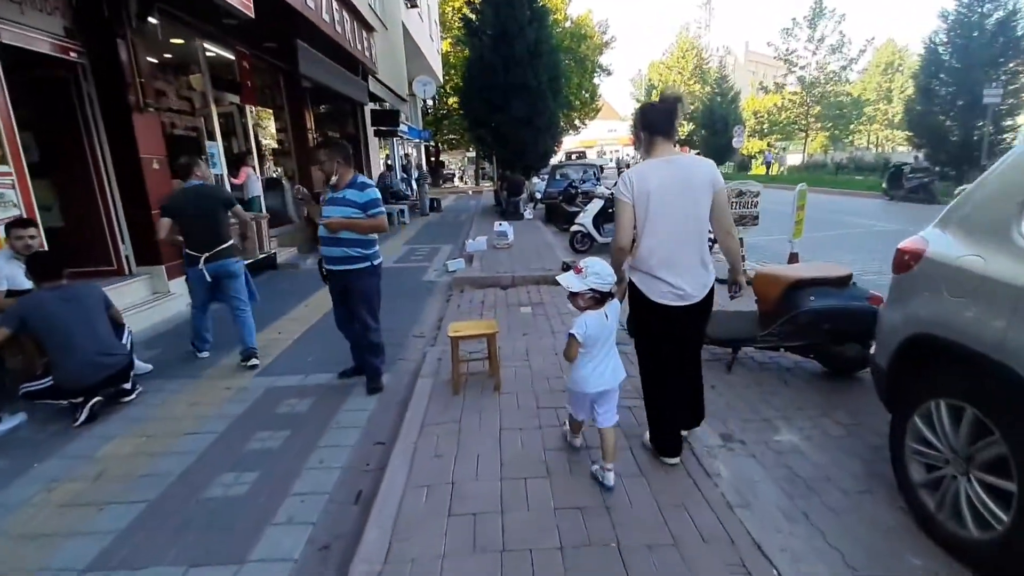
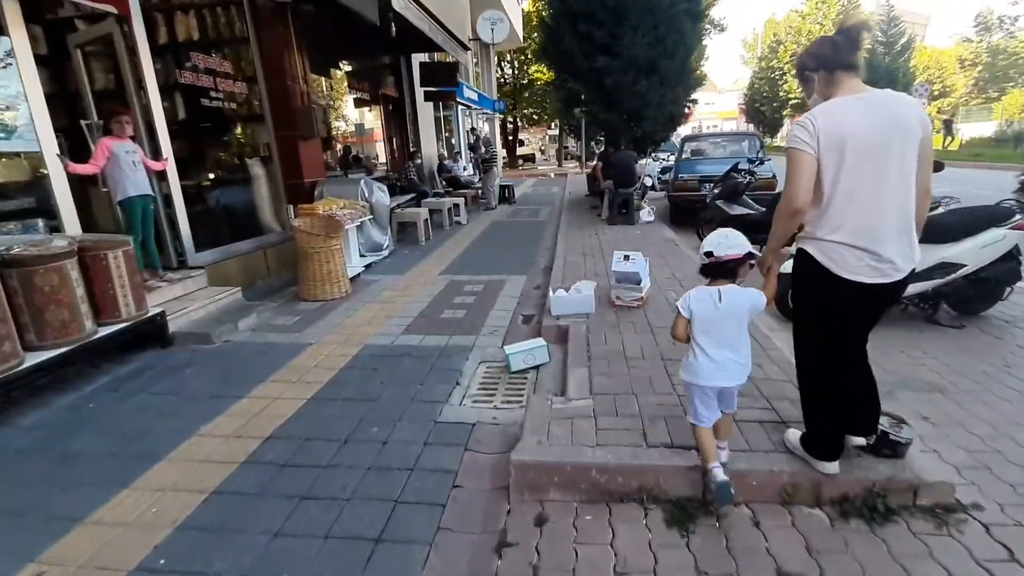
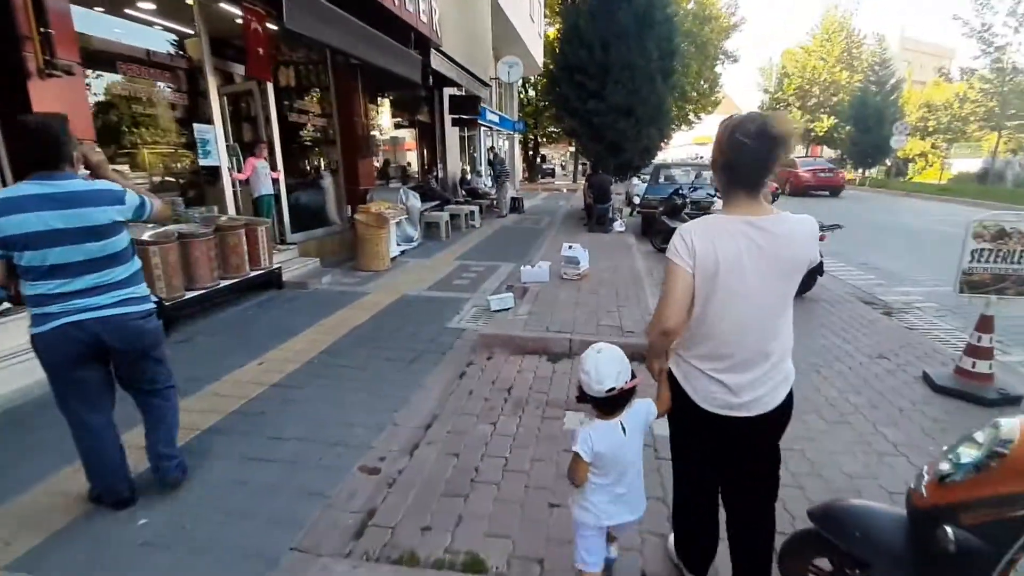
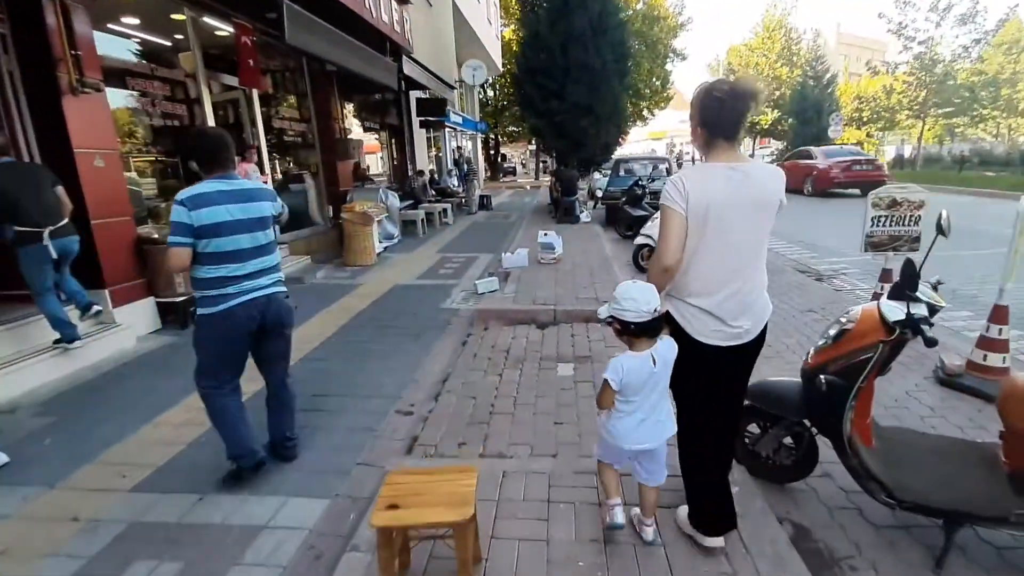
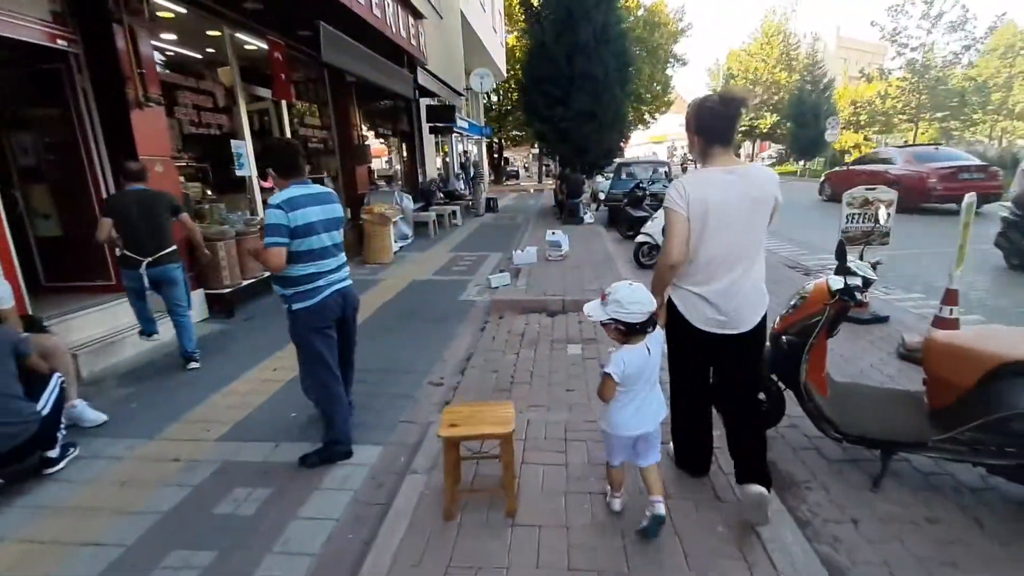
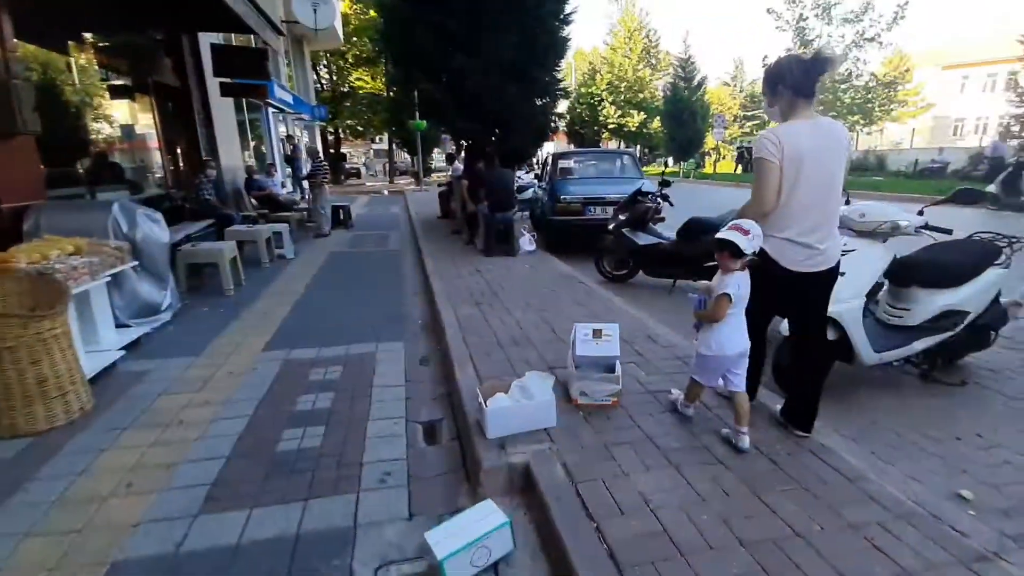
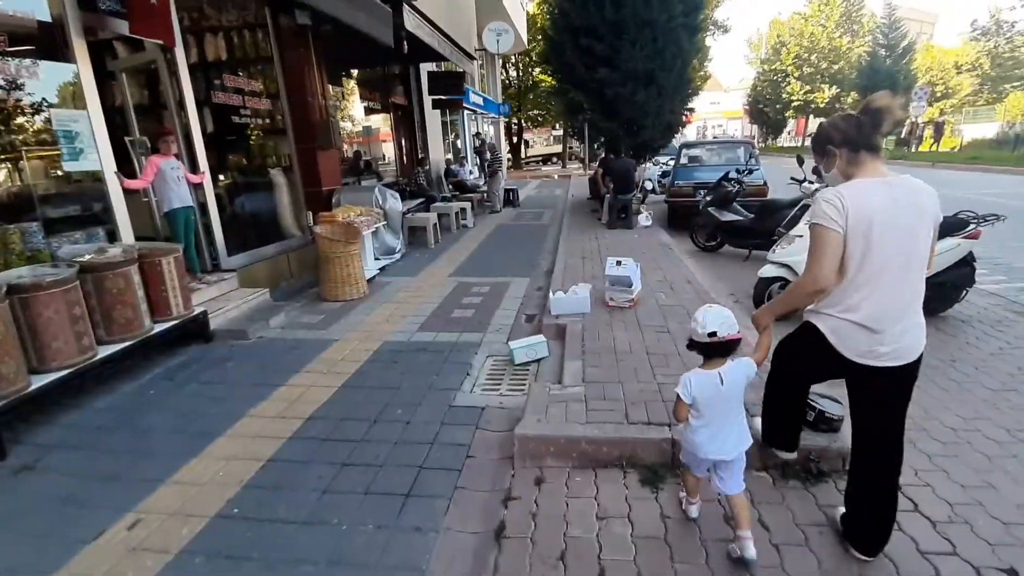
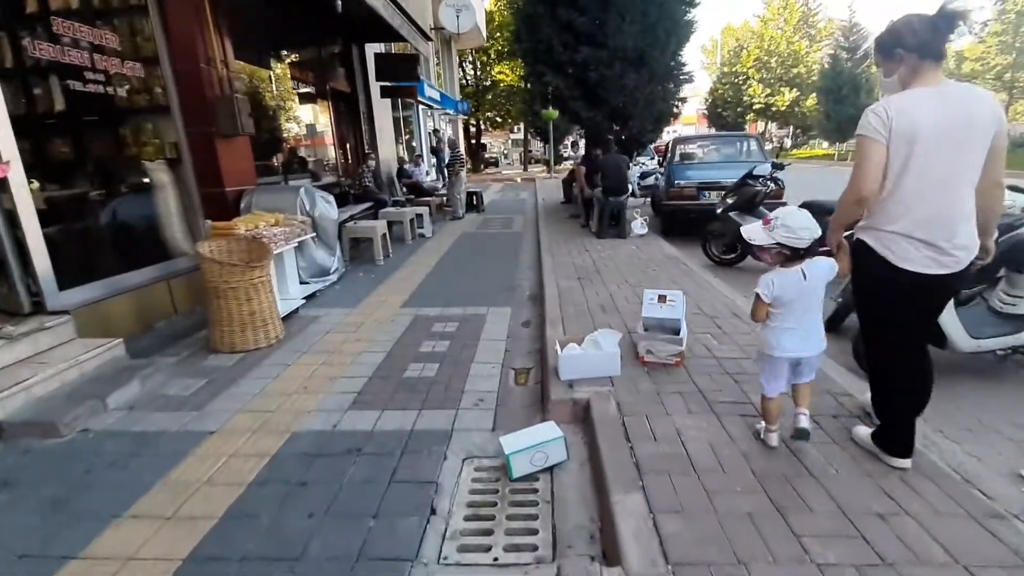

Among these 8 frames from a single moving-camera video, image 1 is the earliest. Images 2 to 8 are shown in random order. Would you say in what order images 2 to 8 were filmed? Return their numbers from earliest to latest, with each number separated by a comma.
5, 4, 3, 7, 2, 8, 6
